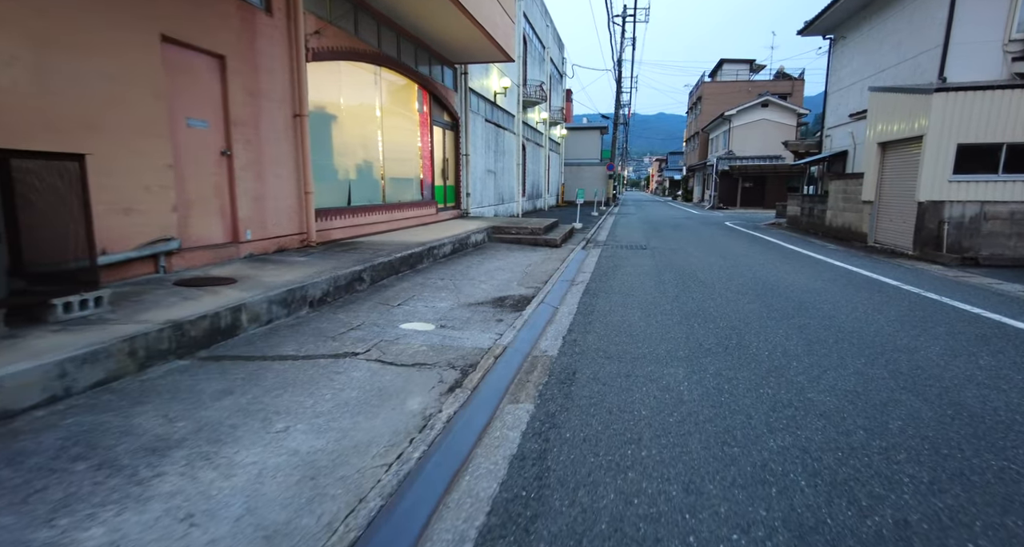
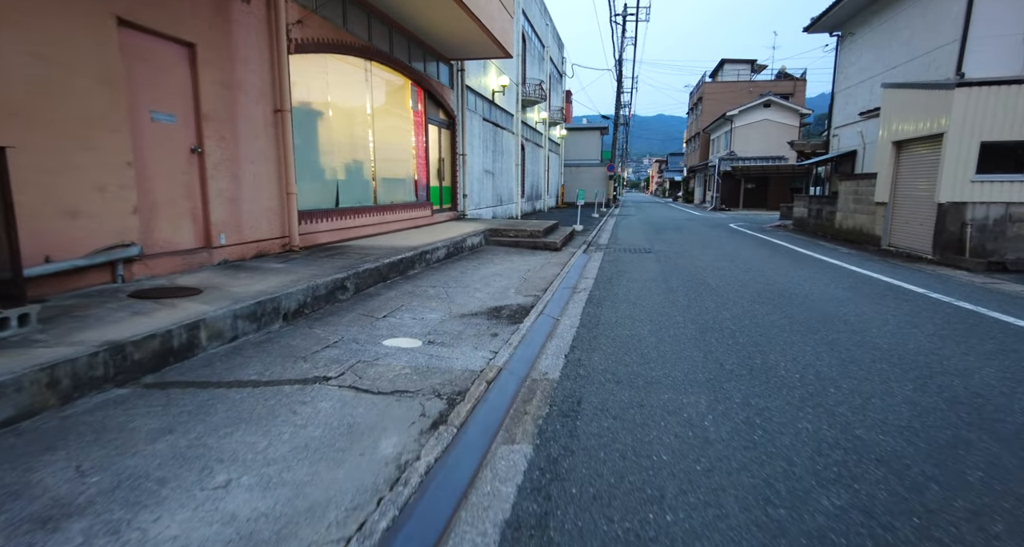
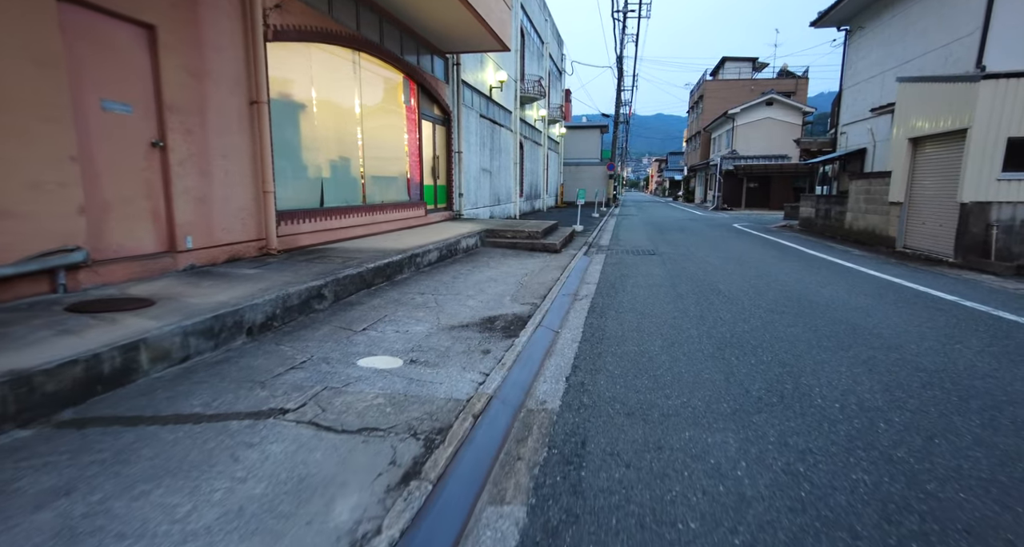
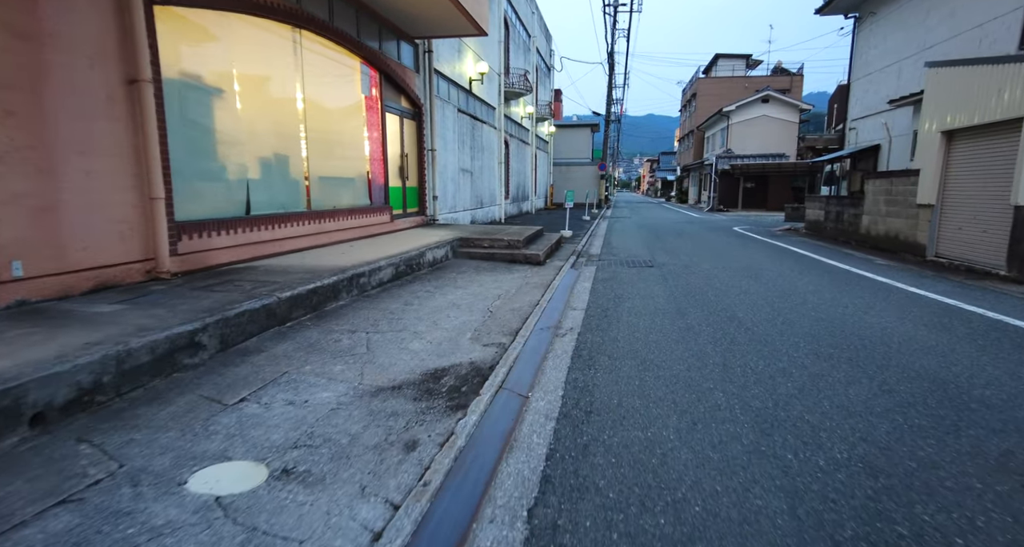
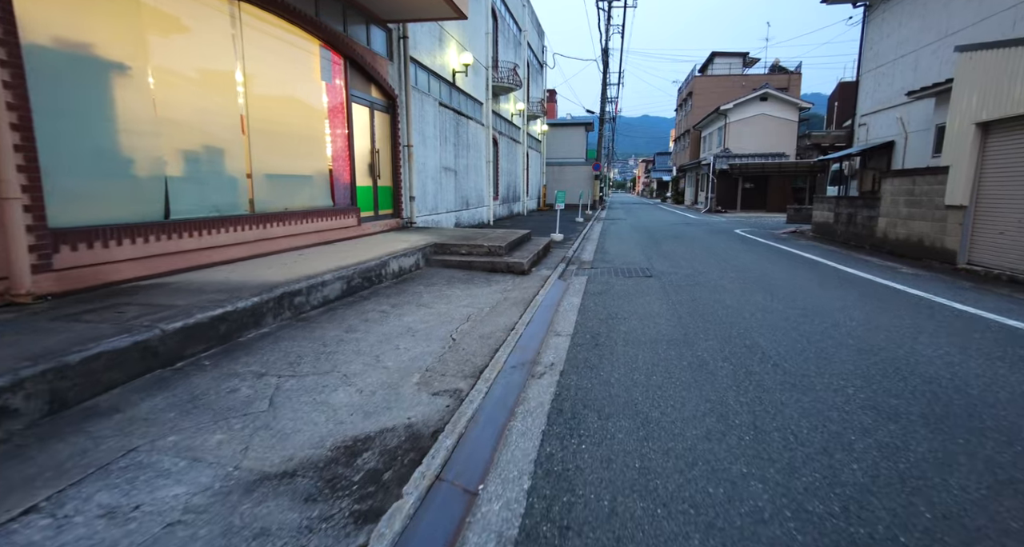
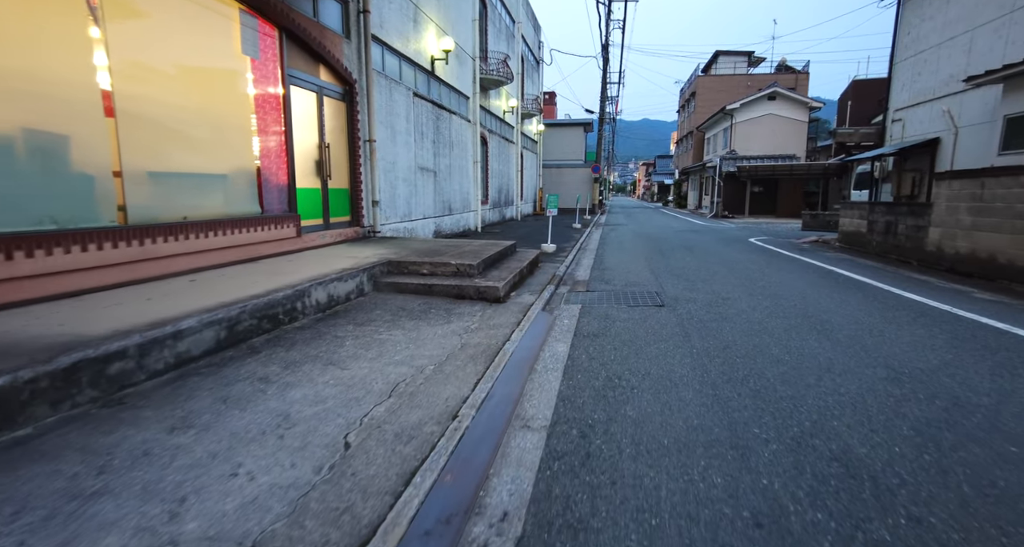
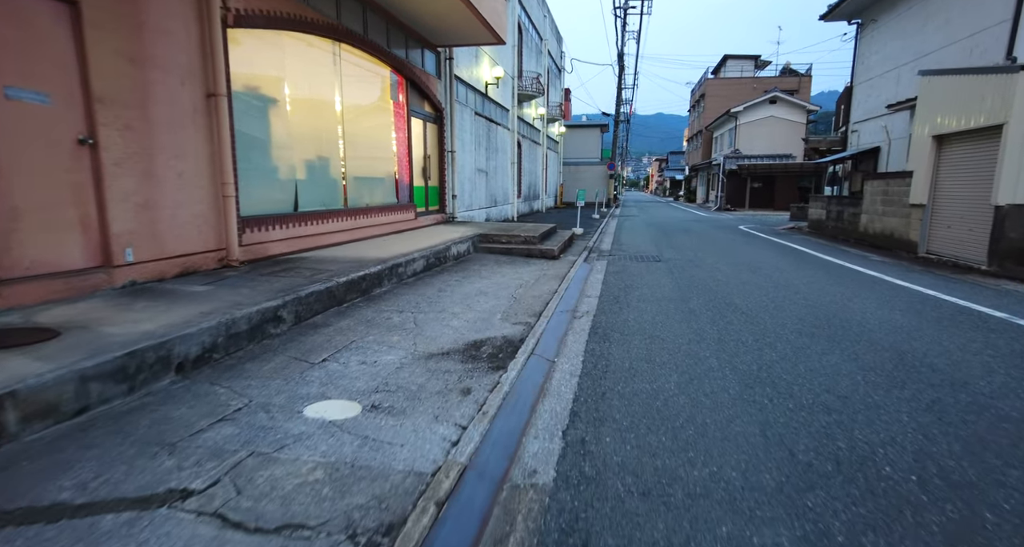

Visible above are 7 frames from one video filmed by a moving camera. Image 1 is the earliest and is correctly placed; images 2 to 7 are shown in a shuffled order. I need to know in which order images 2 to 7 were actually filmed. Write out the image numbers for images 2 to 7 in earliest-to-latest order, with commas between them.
2, 3, 7, 4, 5, 6
